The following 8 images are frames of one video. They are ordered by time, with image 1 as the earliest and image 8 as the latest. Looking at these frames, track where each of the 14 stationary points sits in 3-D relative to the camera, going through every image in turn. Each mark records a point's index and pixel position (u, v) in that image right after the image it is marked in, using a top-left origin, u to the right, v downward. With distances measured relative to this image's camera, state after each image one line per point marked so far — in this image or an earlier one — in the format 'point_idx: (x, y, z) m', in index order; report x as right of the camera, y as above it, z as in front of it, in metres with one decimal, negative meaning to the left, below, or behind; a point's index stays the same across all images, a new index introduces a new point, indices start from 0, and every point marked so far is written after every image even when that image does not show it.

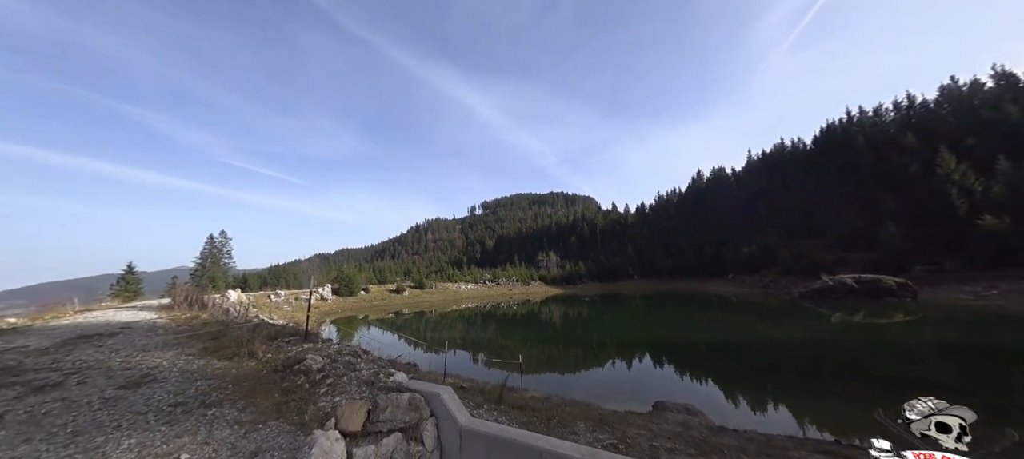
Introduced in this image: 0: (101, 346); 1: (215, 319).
0: (-10.9, -3.1, +8.8) m
1: (-11.2, -3.5, +12.5) m
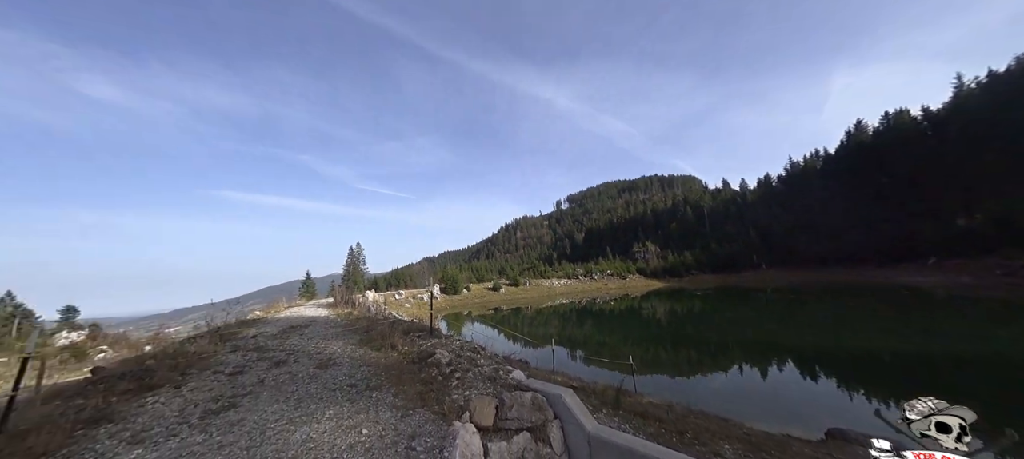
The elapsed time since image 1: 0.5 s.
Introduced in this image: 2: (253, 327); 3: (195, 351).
0: (-7.5, -3.8, +11.4) m
1: (-6.8, -4.2, +15.0) m
2: (-11.2, -4.4, +13.7) m
3: (-9.5, -3.6, +9.4) m
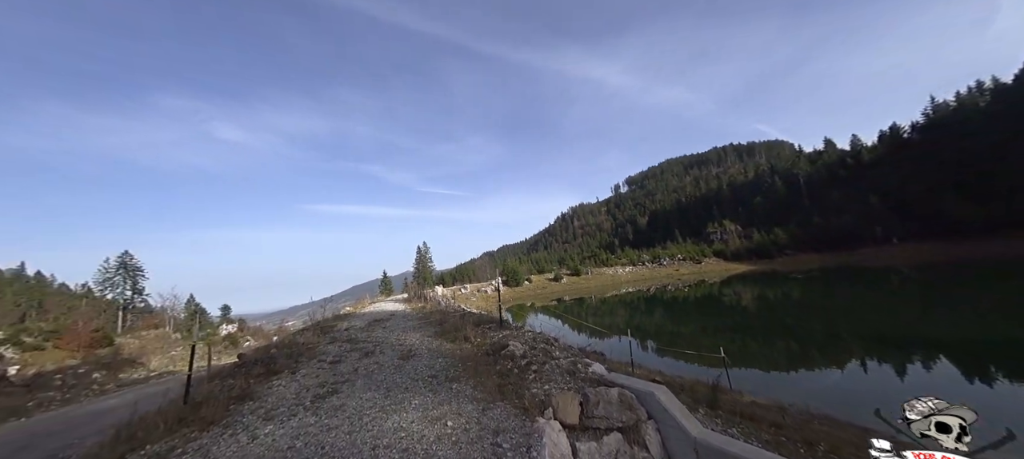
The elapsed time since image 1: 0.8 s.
0: (-4.9, -3.8, +12.3) m
1: (-3.6, -4.0, +15.8) m
2: (-8.1, -4.6, +15.3) m
3: (-7.2, -3.9, +10.7) m
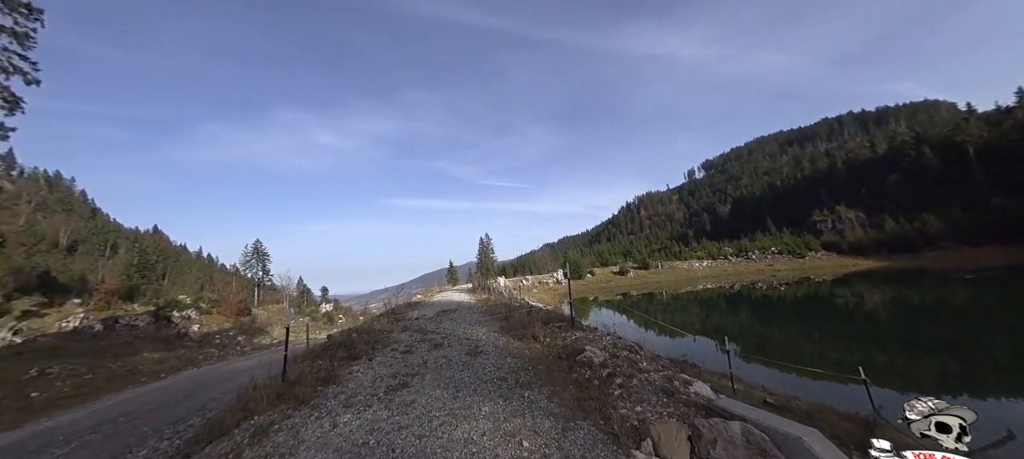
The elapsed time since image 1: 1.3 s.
0: (-2.3, -3.5, +12.4) m
1: (-0.3, -3.6, +15.6) m
2: (-4.8, -4.2, +16.0) m
3: (-4.8, -3.6, +11.3) m
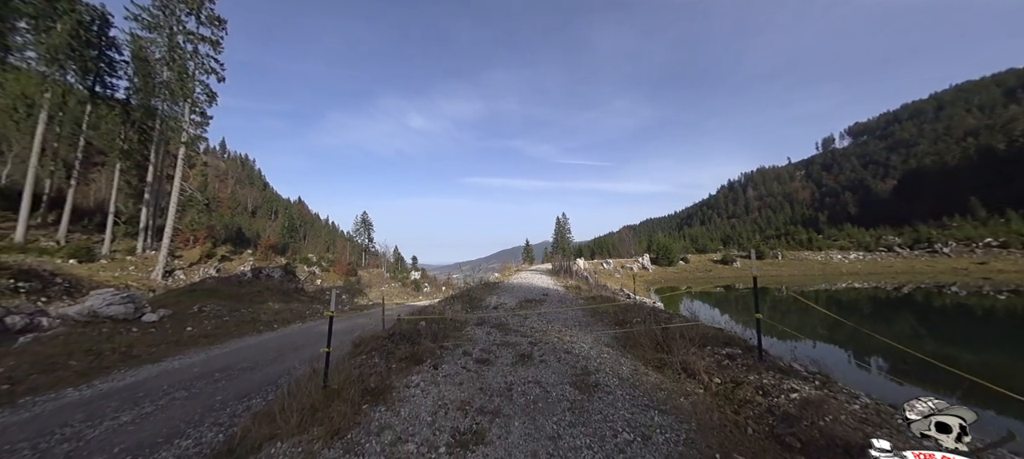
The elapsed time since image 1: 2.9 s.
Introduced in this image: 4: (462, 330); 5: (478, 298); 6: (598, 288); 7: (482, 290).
0: (+0.9, -2.6, +9.8) m
1: (+3.6, -2.6, +12.4) m
2: (-0.7, -2.9, +13.9) m
3: (-1.8, -2.6, +9.3) m
4: (-1.4, -2.7, +8.5) m
5: (-1.4, -2.8, +12.6) m
6: (+4.6, -3.2, +17.4) m
7: (-1.6, -3.1, +16.0) m
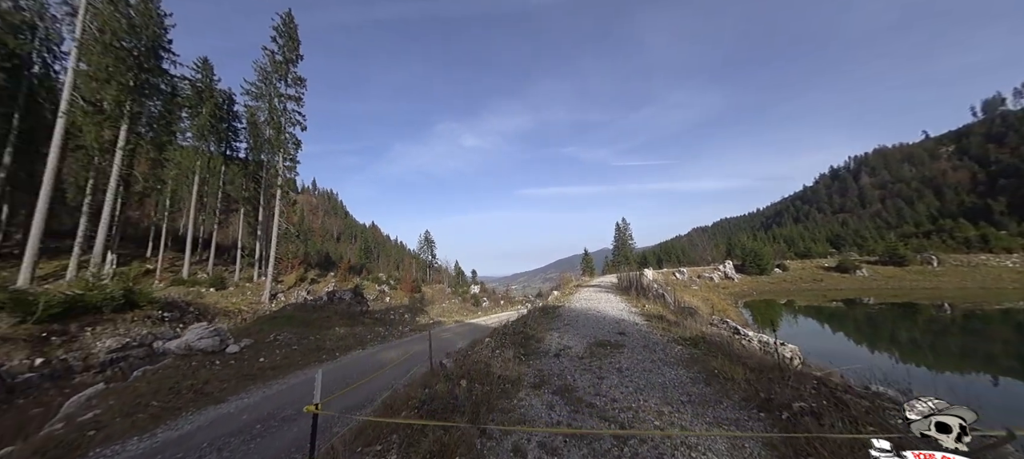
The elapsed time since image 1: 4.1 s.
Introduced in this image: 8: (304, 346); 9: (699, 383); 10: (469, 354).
0: (+2.4, -3.1, +7.2) m
1: (+5.6, -3.0, +9.3) m
2: (+1.6, -3.6, +11.5) m
3: (-0.3, -3.2, +7.2) m
4: (0.0, -3.3, +6.3) m
5: (+0.7, -3.5, +10.3) m
6: (+7.5, -3.7, +14.0) m
7: (+1.2, -3.9, +13.7) m
8: (-13.3, -7.5, +19.6) m
9: (+3.5, -2.8, +6.1) m
10: (-1.3, -3.8, +9.6) m
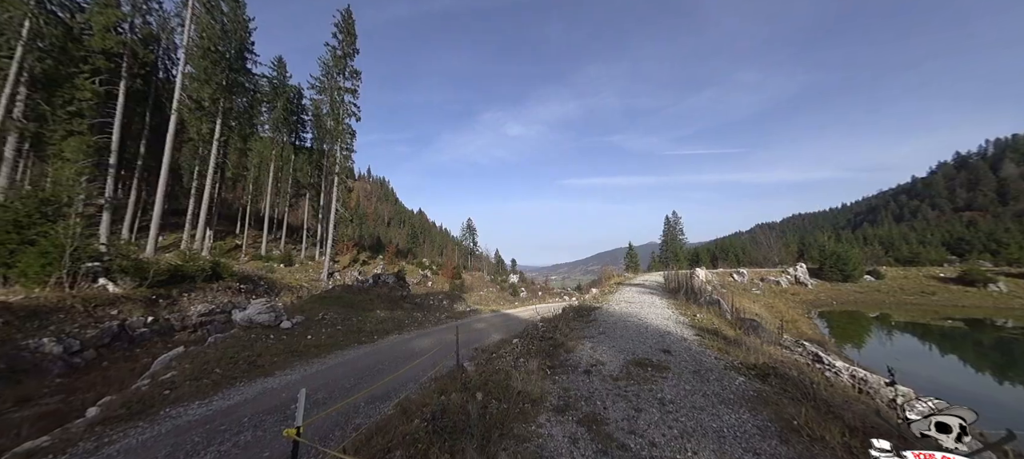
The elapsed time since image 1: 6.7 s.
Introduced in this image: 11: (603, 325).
0: (+2.9, -3.1, +6.0) m
1: (+6.2, -3.0, +7.7) m
2: (+2.6, -3.5, +10.4) m
3: (+0.2, -3.2, +6.4) m
4: (+0.3, -3.3, +5.5) m
5: (+1.6, -3.3, +9.4) m
6: (+8.7, -3.6, +12.1) m
7: (+2.4, -3.7, +12.7) m
8: (-11.2, -6.6, +20.6) m
9: (+3.8, -2.9, +4.8) m
10: (-0.6, -3.6, +8.9) m
11: (+3.7, -3.7, +13.0) m
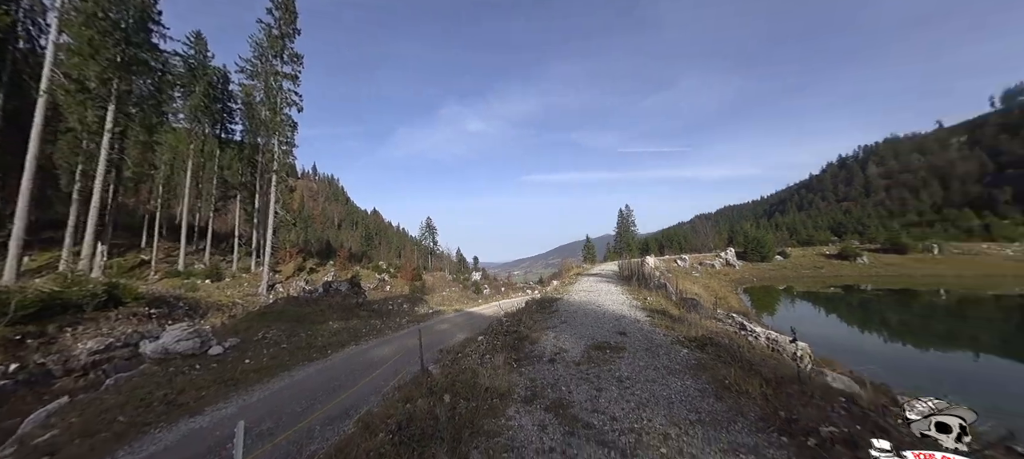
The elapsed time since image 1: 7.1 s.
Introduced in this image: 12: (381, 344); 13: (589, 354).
0: (+2.2, -2.9, +6.5) m
1: (+5.4, -2.7, +8.6) m
2: (+1.4, -3.3, +10.8) m
3: (-0.5, -3.1, +6.5) m
4: (-0.2, -3.2, +5.6) m
5: (+0.5, -3.2, +9.7) m
6: (+7.3, -3.2, +13.3) m
7: (+1.0, -3.5, +13.1) m
8: (-13.4, -6.9, +19.2) m
9: (+3.3, -2.7, +5.4) m
10: (-1.5, -3.6, +9.0) m
11: (+2.2, -3.5, +13.5) m
12: (-8.5, -7.2, +19.7) m
13: (+2.0, -3.1, +8.2) m
